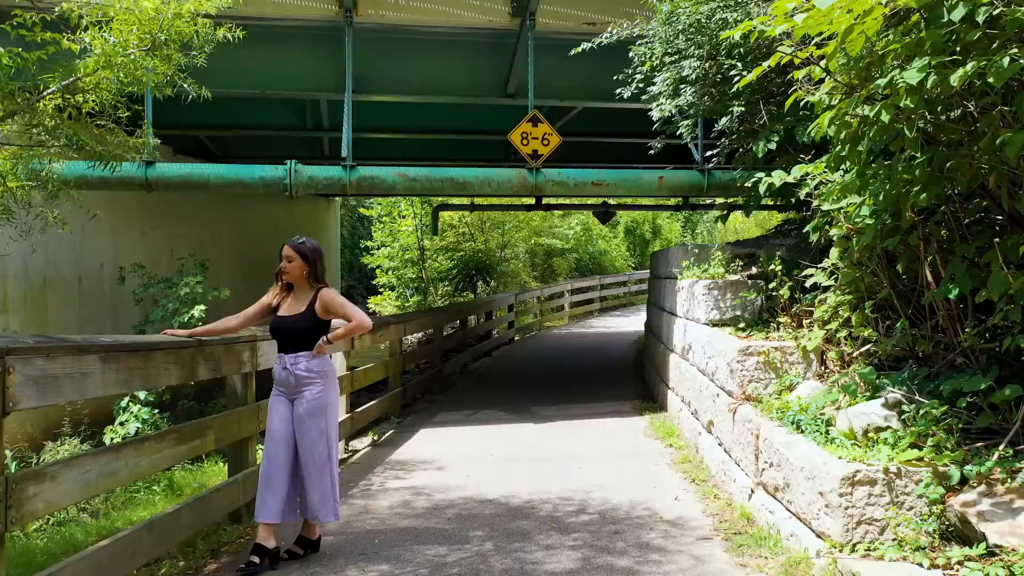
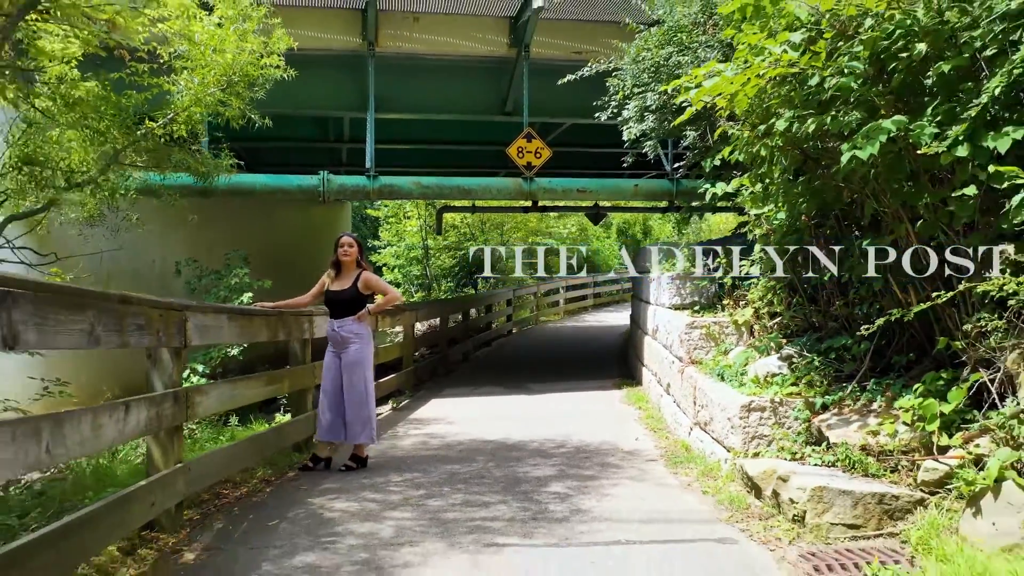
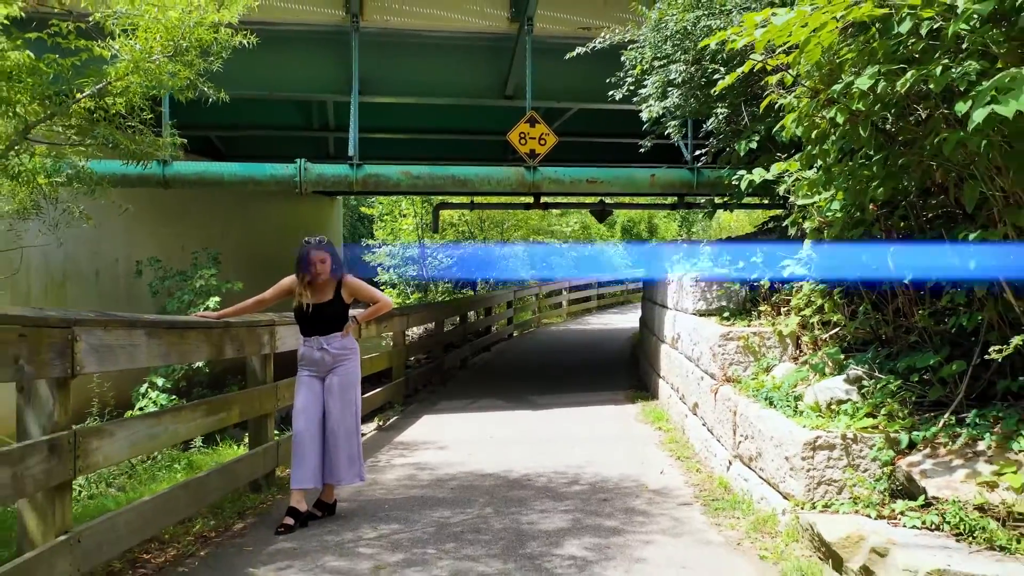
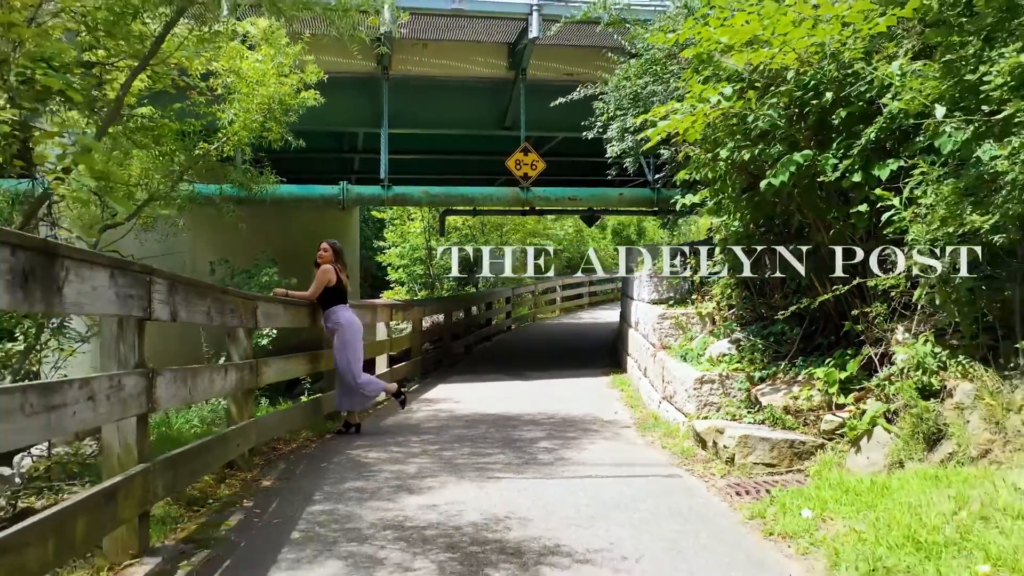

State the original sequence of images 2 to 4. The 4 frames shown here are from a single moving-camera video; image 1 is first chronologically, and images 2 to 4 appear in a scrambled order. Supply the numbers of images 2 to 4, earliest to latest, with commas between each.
3, 2, 4
